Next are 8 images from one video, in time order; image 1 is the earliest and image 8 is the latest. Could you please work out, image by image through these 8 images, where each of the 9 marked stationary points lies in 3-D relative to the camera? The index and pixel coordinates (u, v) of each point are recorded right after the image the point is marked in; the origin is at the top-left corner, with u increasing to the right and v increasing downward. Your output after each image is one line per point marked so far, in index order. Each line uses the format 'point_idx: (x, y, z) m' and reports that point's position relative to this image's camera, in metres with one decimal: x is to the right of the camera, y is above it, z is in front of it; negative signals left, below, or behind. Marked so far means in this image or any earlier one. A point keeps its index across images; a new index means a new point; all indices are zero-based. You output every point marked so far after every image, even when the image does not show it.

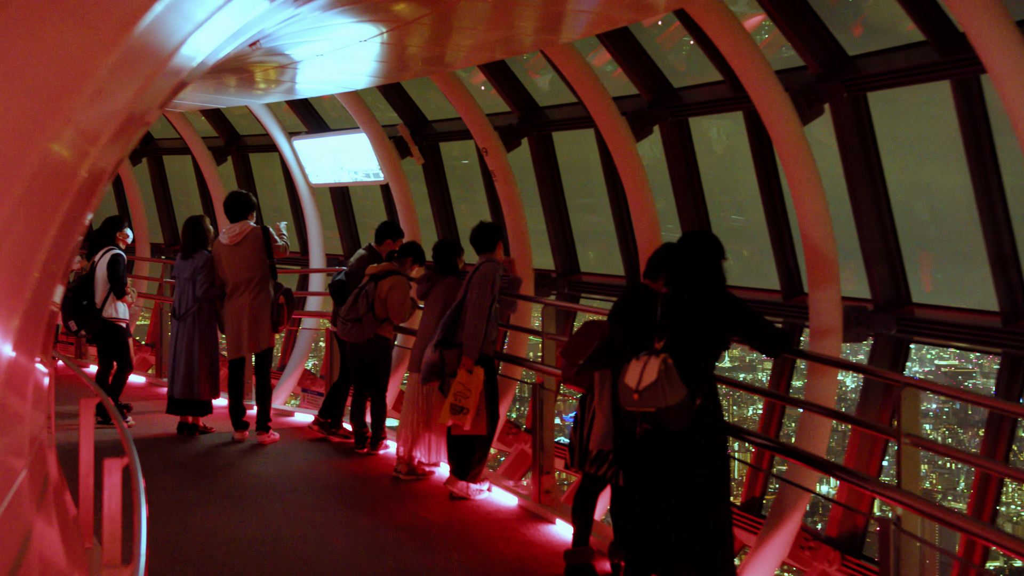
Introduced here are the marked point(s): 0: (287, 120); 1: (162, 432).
0: (-2.2, +1.7, +11.6) m
1: (-1.7, -0.7, +5.8) m
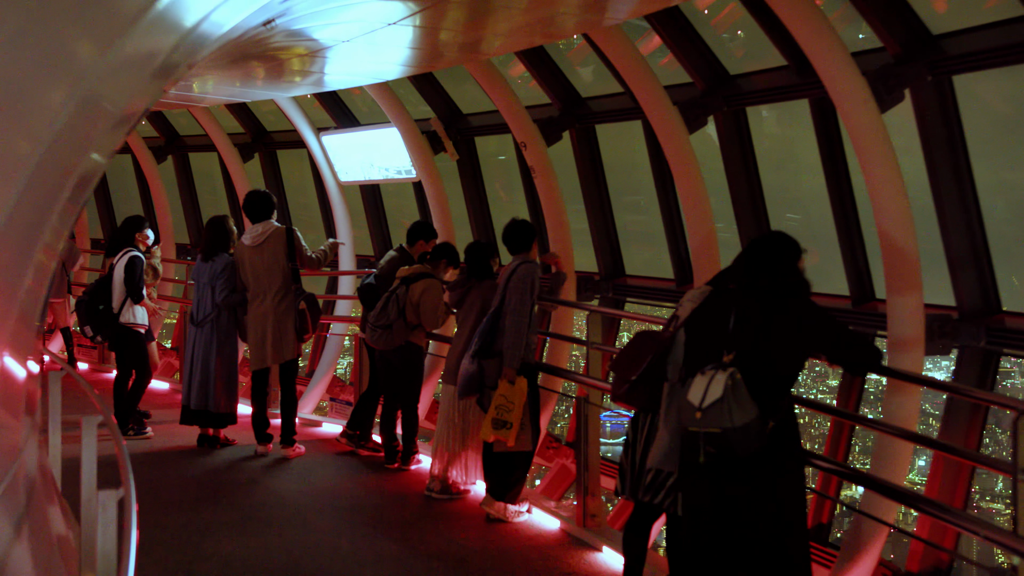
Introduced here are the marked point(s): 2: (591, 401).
0: (-1.8, +1.7, +11.3) m
1: (-1.5, -0.7, +5.5) m
2: (+0.3, -0.4, +4.1) m
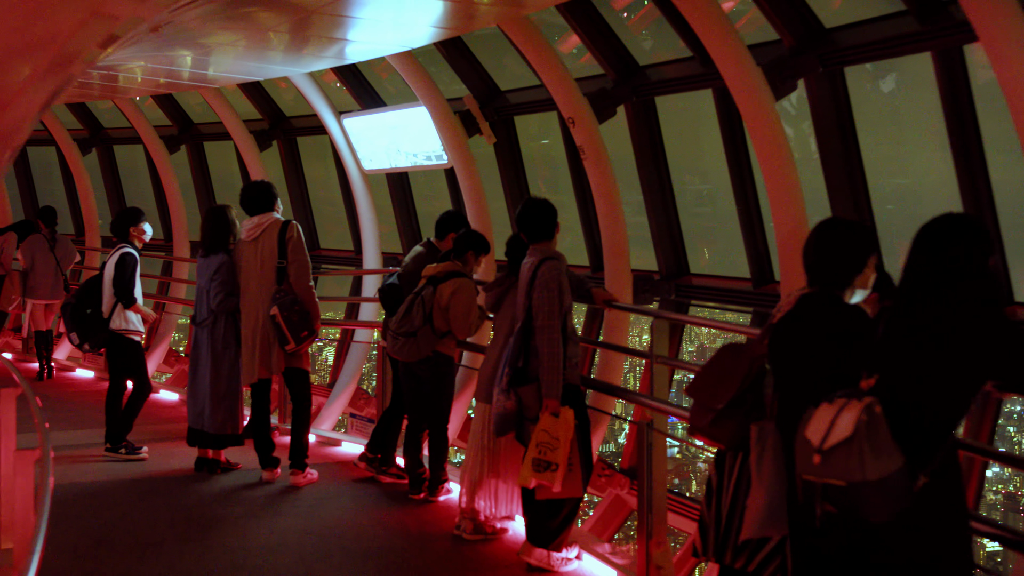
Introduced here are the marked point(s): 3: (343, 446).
0: (-1.5, +1.7, +10.6) m
1: (-1.3, -0.7, +4.8) m
2: (+0.4, -0.4, +3.4) m
3: (-0.8, -0.7, +5.4) m
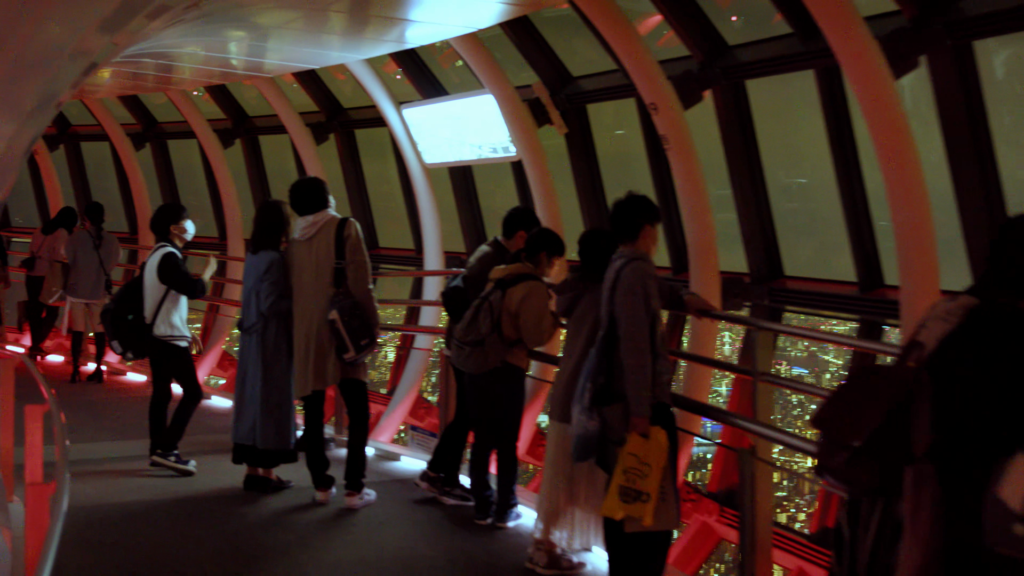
0: (-0.9, +1.7, +10.2) m
1: (-1.1, -0.7, +4.4) m
2: (+0.6, -0.4, +3.0) m
3: (-0.5, -0.7, +5.1) m
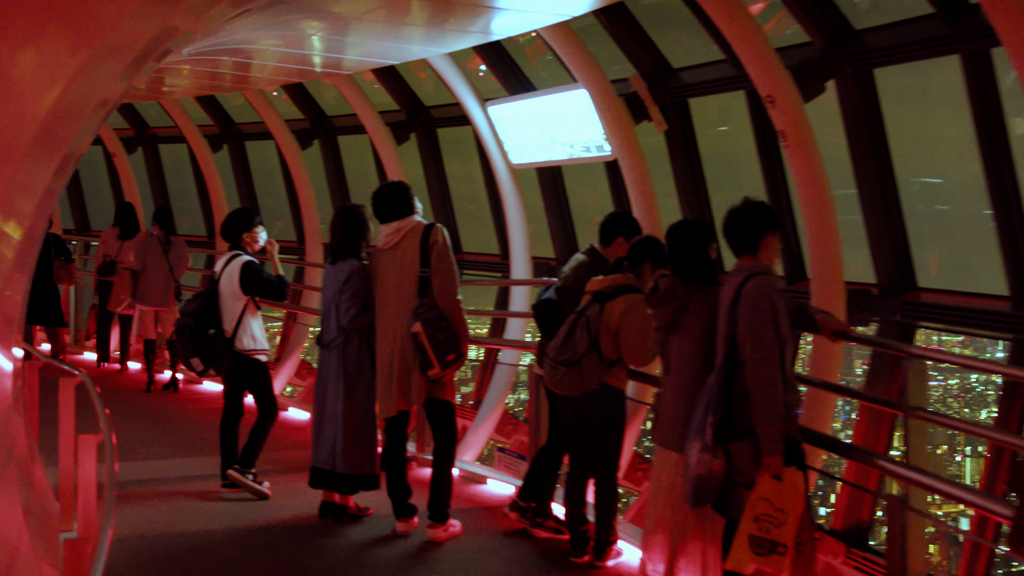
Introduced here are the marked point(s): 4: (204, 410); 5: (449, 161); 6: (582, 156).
0: (-0.2, +1.6, +9.9) m
1: (-0.7, -0.8, +4.1) m
2: (+0.8, -0.4, +2.5) m
3: (-0.1, -0.8, +4.7) m
4: (-1.6, -0.6, +6.4) m
5: (-0.6, +1.2, +11.5) m
6: (+0.4, +0.8, +7.4) m
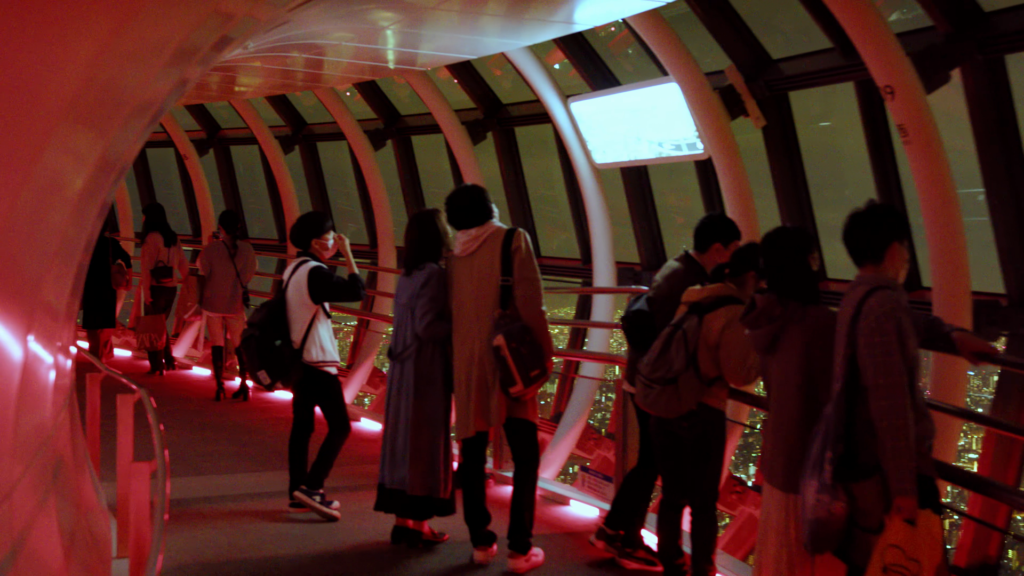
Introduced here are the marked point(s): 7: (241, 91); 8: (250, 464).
0: (+0.4, +1.6, +9.6) m
1: (-0.5, -0.8, +3.9) m
2: (+1.0, -0.5, +2.2) m
3: (+0.2, -0.8, +4.4) m
4: (-1.2, -0.7, +6.1) m
5: (+0.2, +1.2, +11.2) m
6: (+0.9, +0.8, +7.1) m
7: (-1.8, +1.3, +8.1) m
8: (-1.1, -0.7, +5.1) m
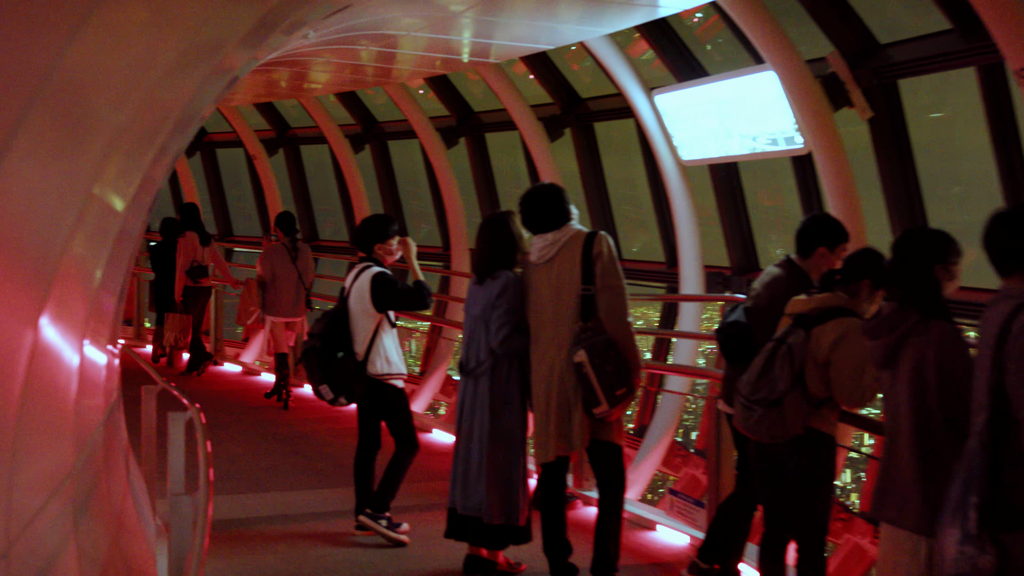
0: (+1.0, +1.6, +9.2) m
1: (-0.2, -0.8, +3.6) m
2: (+1.1, -0.5, +1.8) m
3: (+0.5, -0.8, +4.1) m
4: (-0.8, -0.7, +5.9) m
5: (+0.8, +1.1, +10.8) m
6: (+1.3, +0.7, +6.7) m
7: (-1.3, +1.3, +7.9) m
8: (-0.8, -0.8, +4.8) m
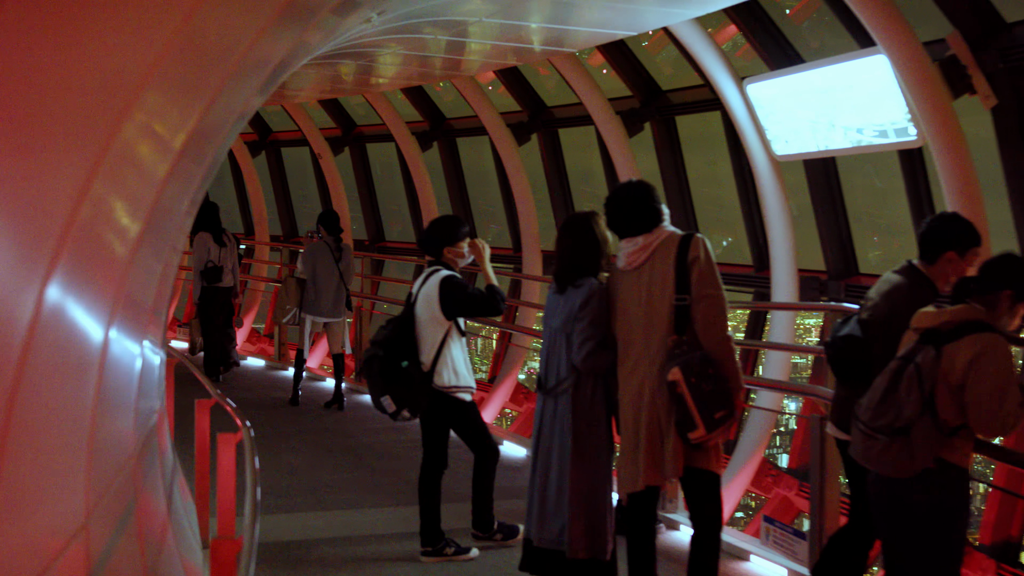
0: (+1.5, +1.6, +8.8) m
1: (0.0, -0.8, +3.3) m
2: (+1.3, -0.5, +1.4) m
3: (+0.7, -0.8, +3.7) m
4: (-0.5, -0.7, +5.6) m
5: (+1.5, +1.1, +10.4) m
6: (+1.7, +0.7, +6.3) m
7: (-0.8, +1.3, +7.6) m
8: (-0.5, -0.8, +4.5) m
